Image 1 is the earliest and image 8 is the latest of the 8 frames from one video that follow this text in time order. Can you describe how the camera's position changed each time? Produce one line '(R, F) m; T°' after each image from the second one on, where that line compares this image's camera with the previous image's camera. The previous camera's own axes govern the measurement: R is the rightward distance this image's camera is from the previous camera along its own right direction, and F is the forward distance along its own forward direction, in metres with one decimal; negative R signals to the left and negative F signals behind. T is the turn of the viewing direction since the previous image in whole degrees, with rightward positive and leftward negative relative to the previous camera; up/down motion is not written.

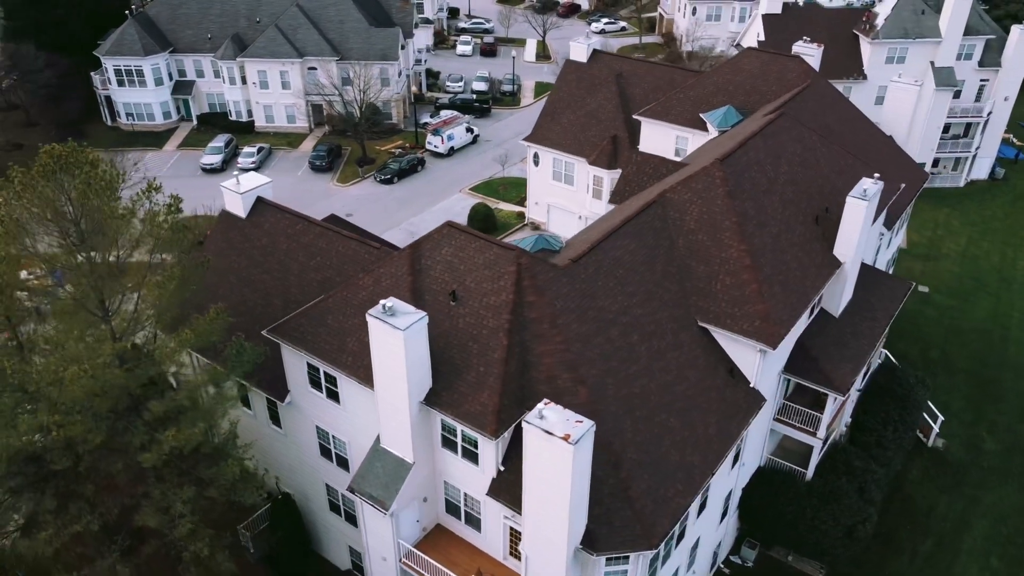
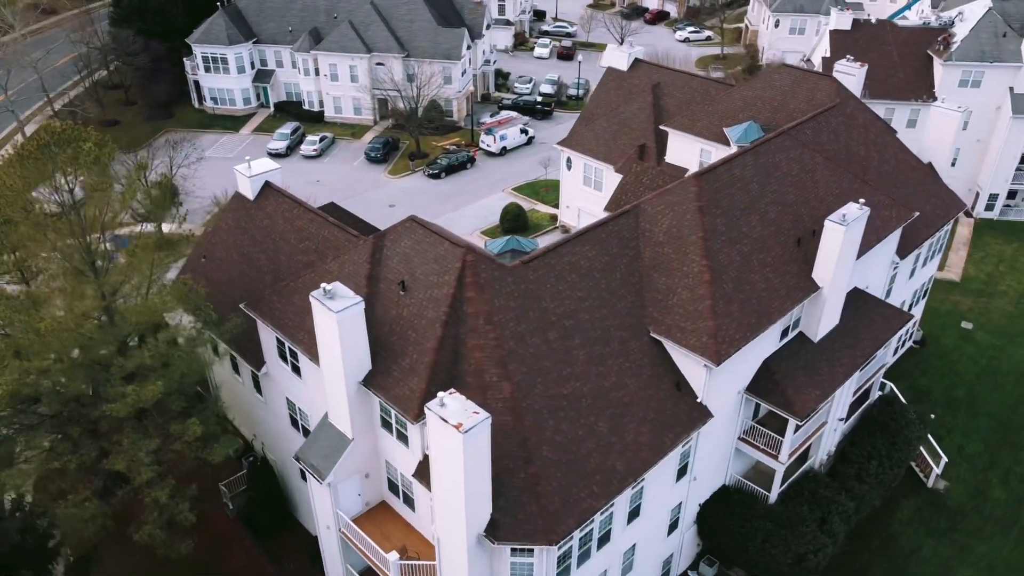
(+4.1, -0.6) m; -8°
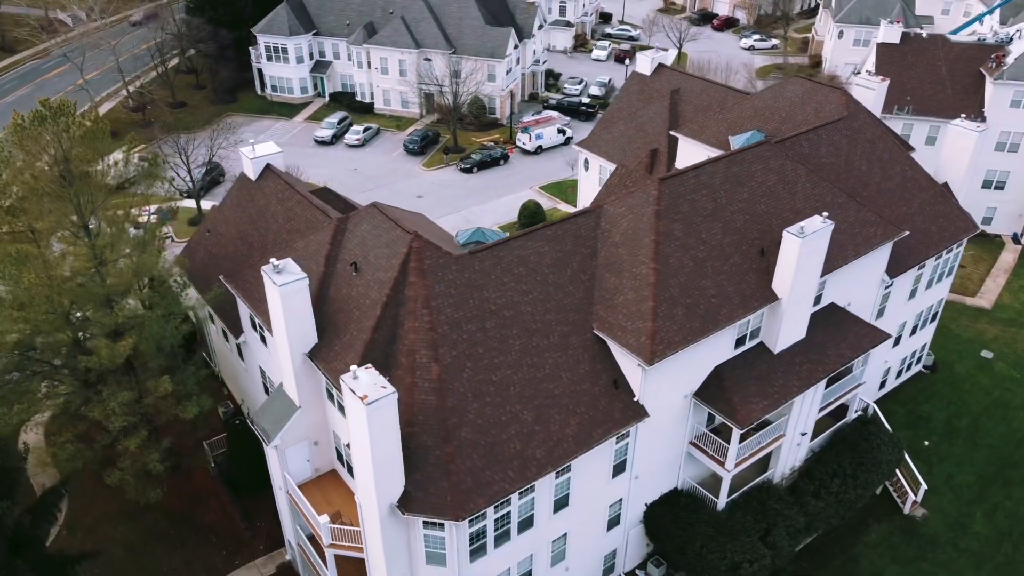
(+3.9, -0.7) m; -6°
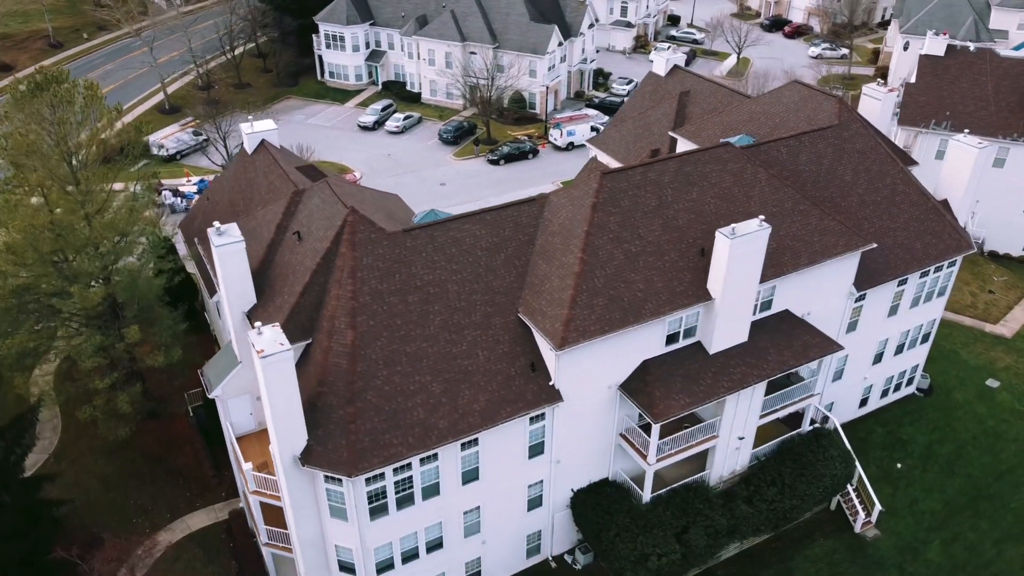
(+4.9, -0.6) m; -7°
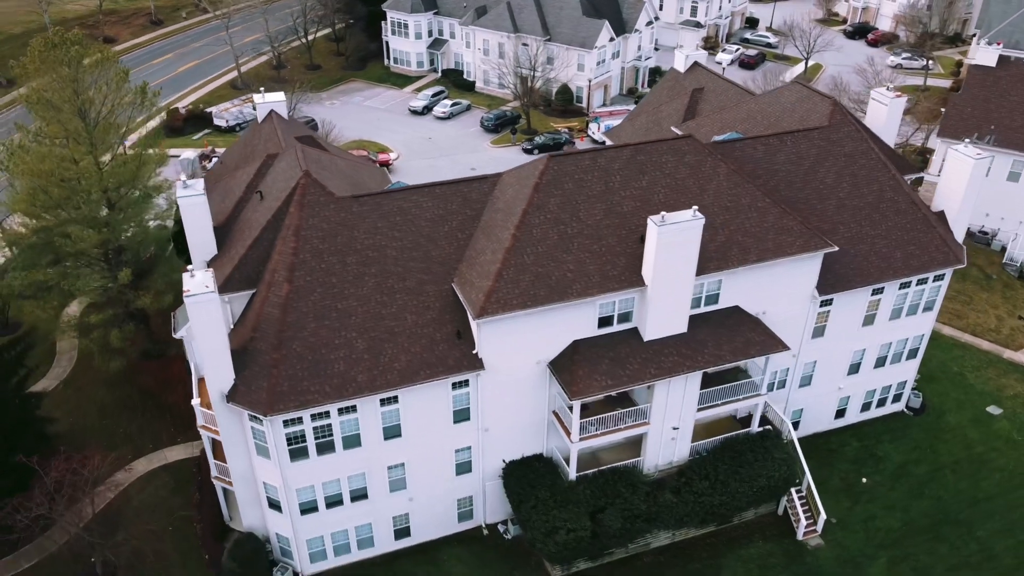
(+5.2, -0.6) m; -8°
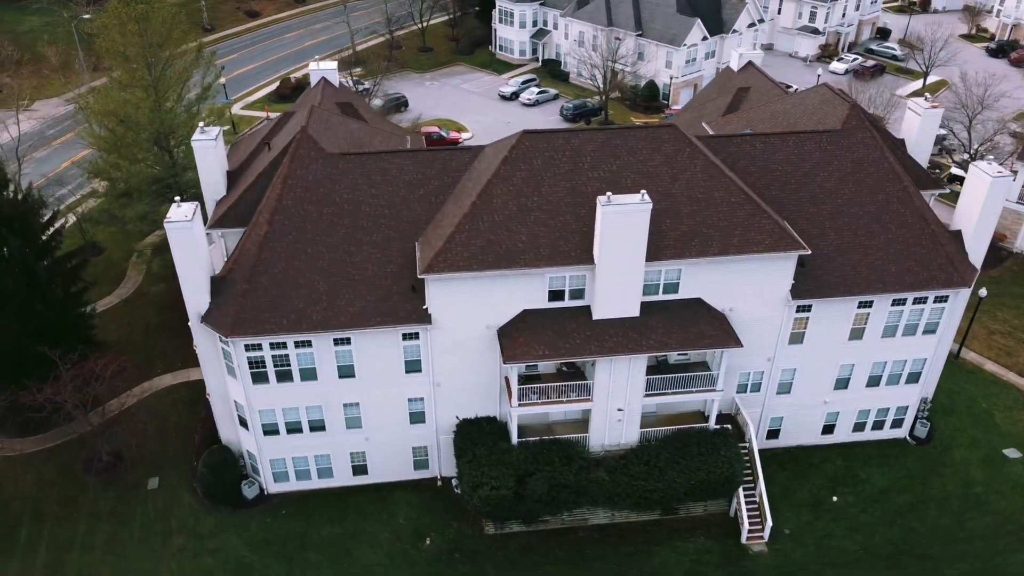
(+6.3, -0.7) m; -11°
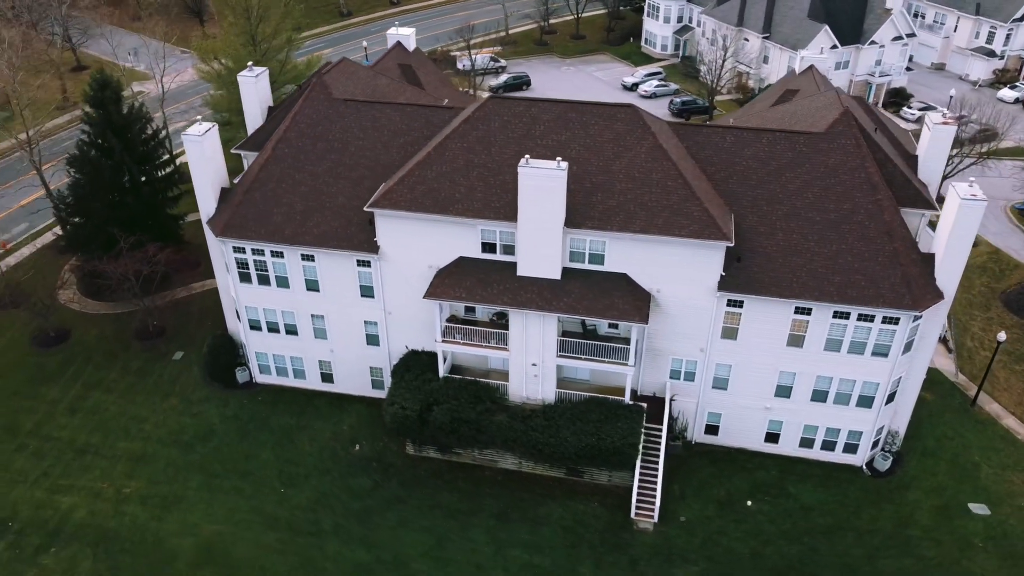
(+10.1, -1.0) m; -16°
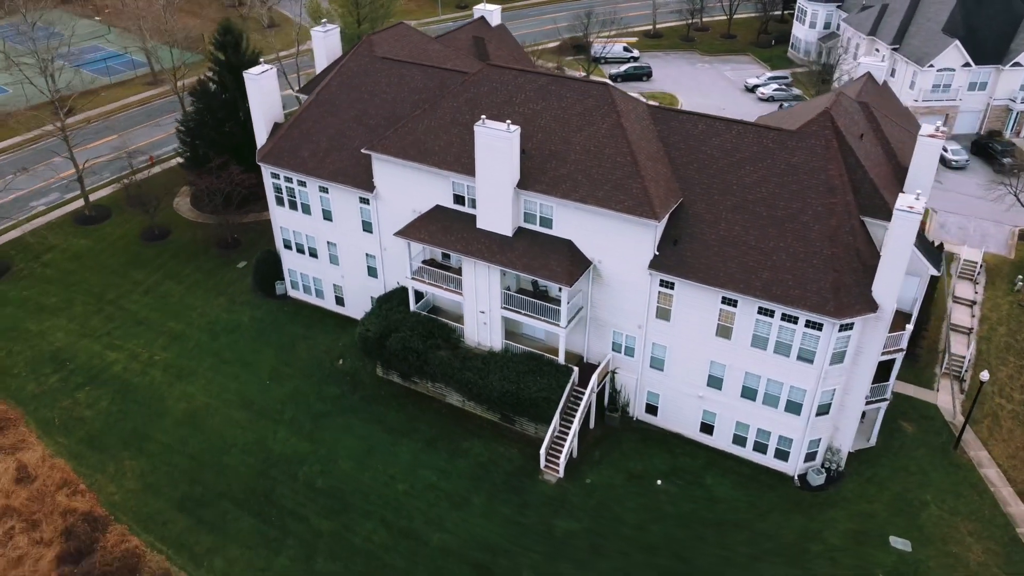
(+9.8, -1.1) m; -15°
